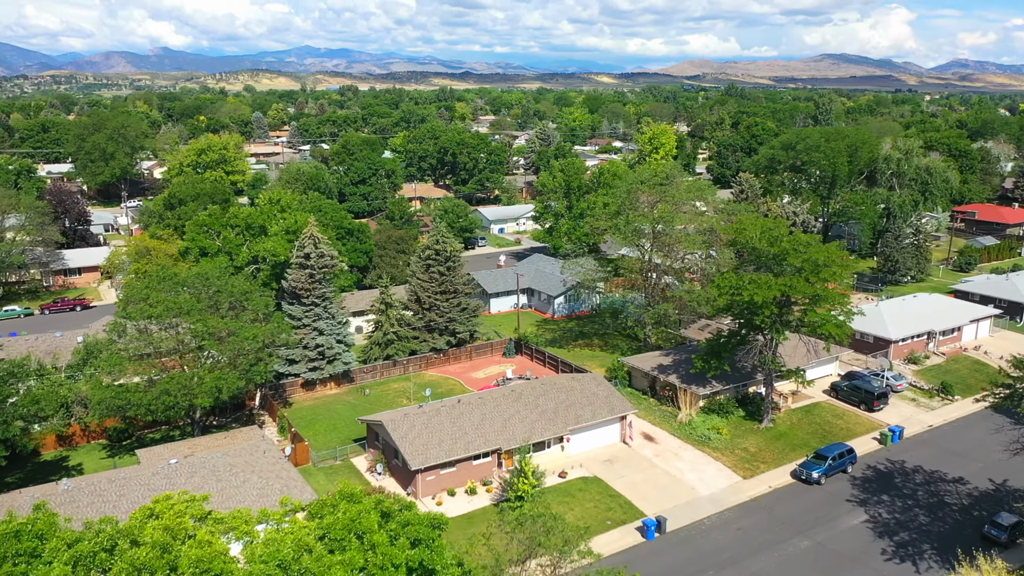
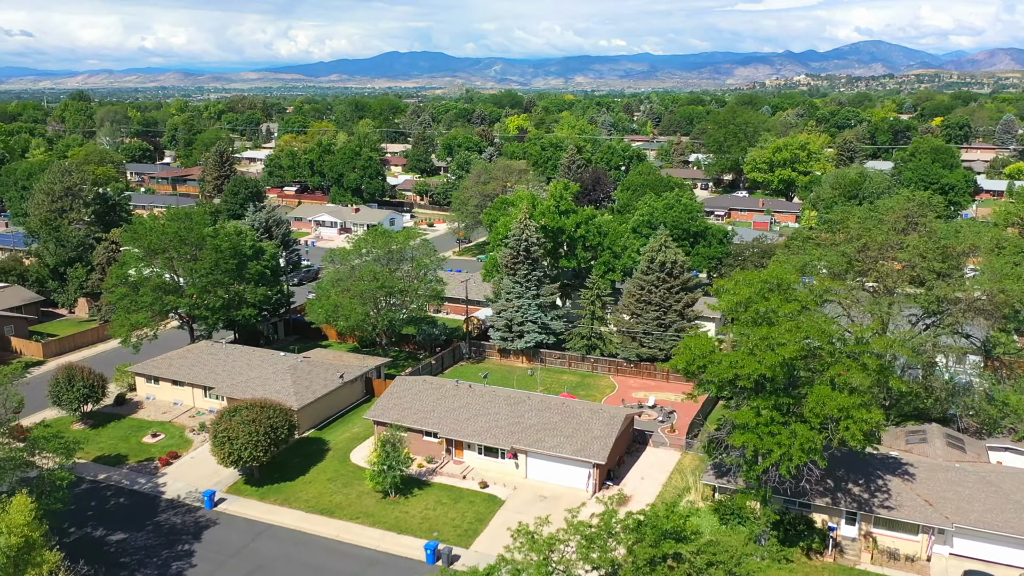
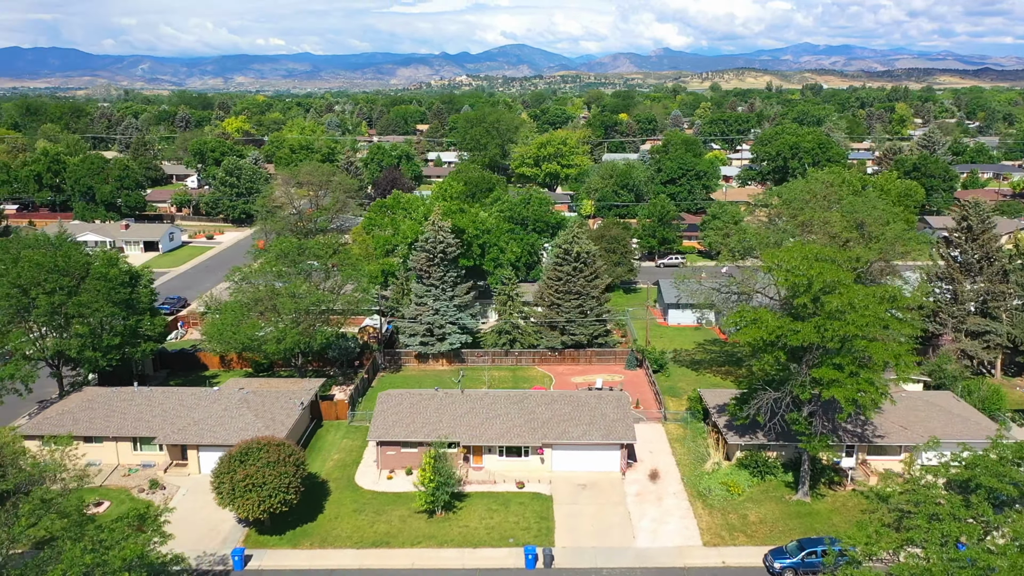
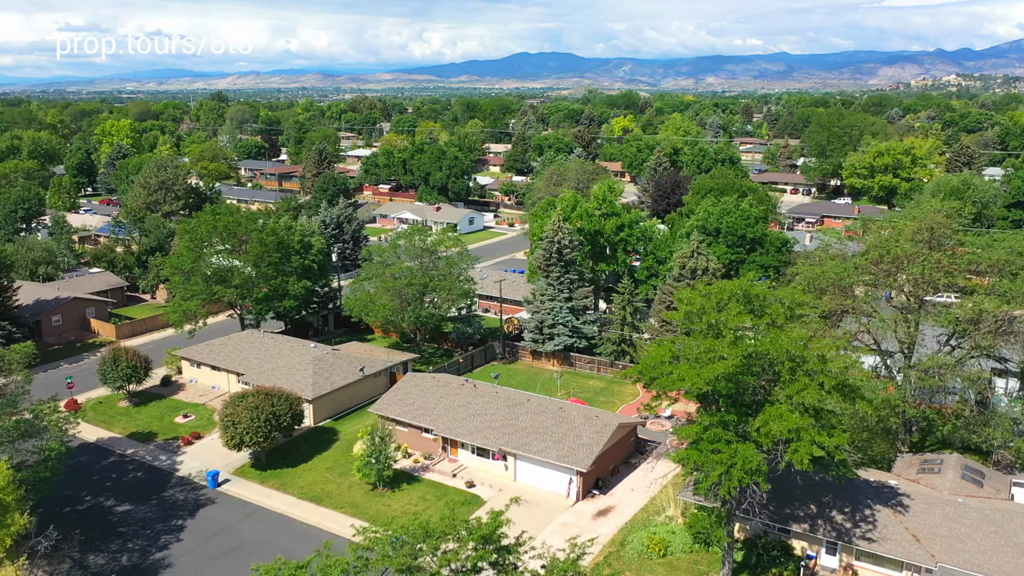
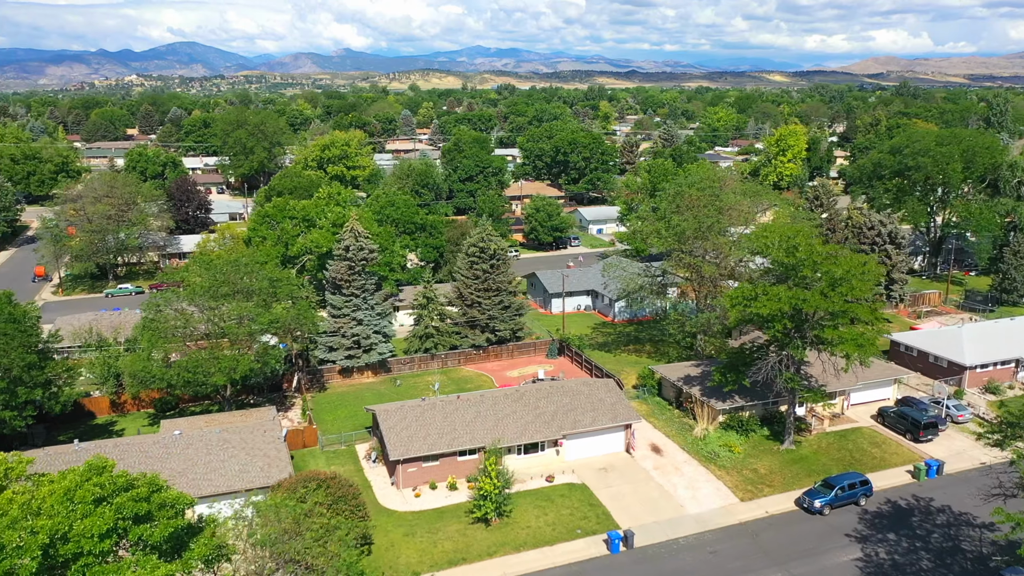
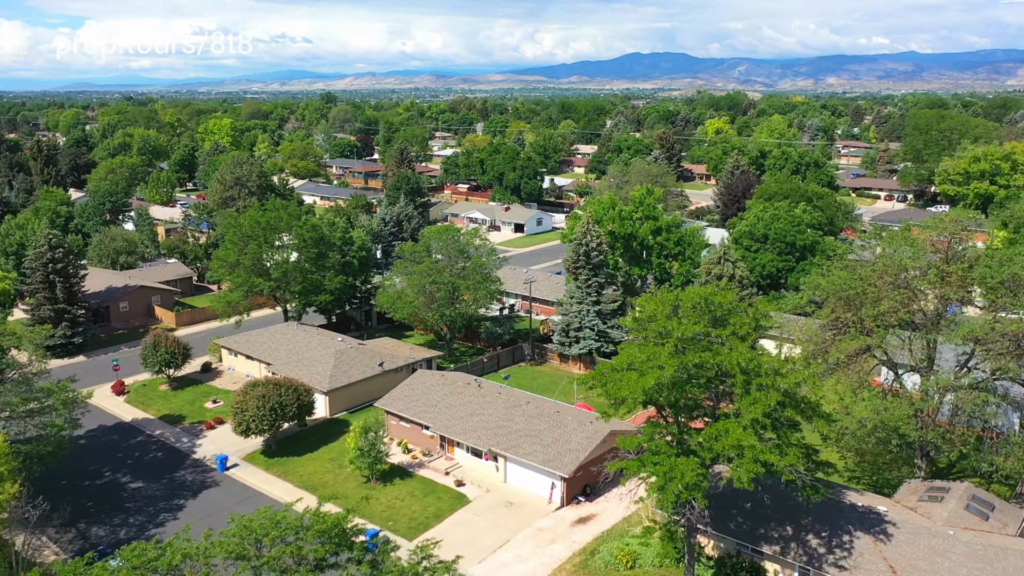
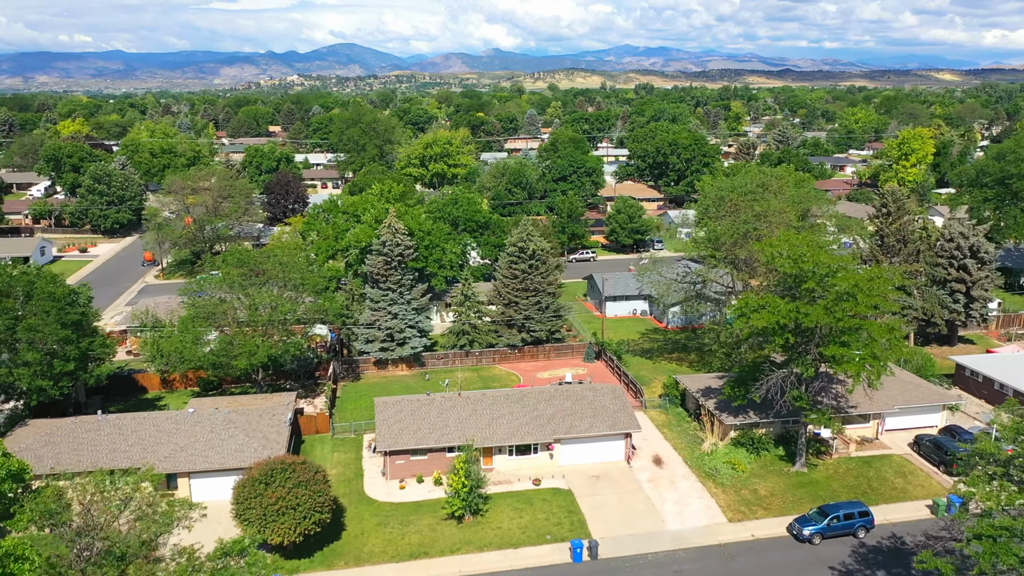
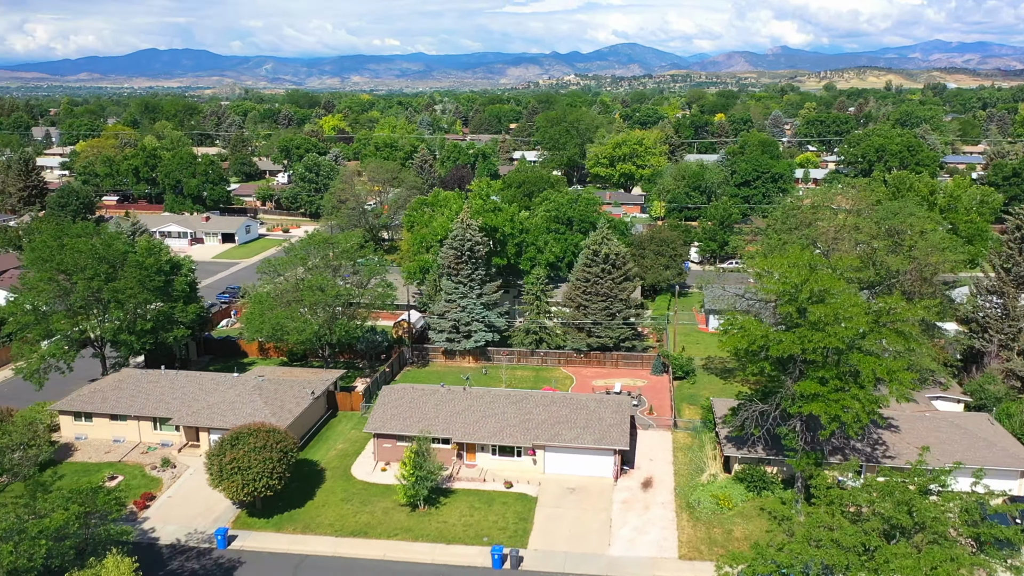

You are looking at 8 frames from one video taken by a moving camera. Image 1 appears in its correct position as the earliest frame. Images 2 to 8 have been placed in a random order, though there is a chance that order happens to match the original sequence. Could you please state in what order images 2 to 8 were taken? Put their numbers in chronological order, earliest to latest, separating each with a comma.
5, 7, 3, 8, 2, 4, 6
